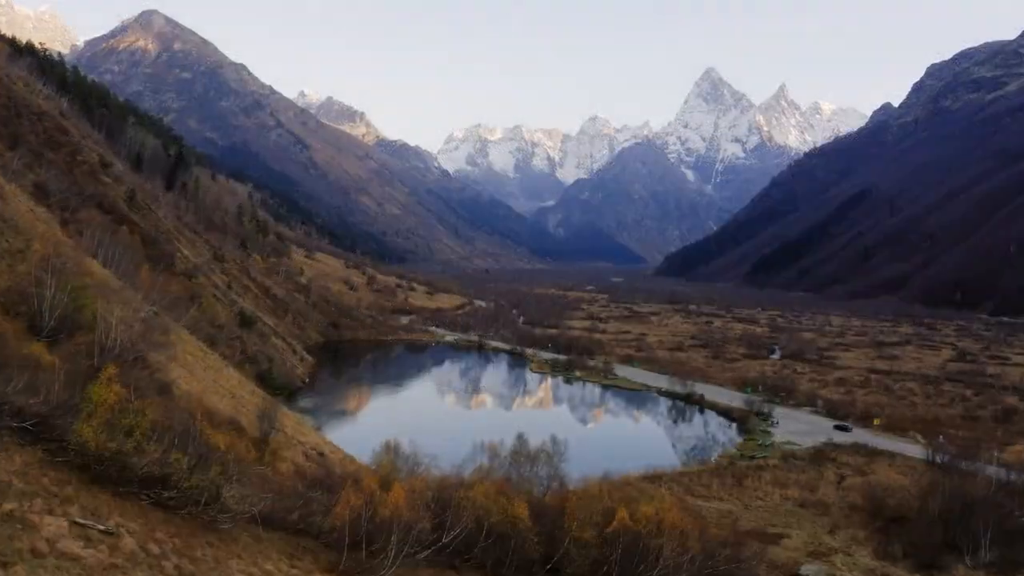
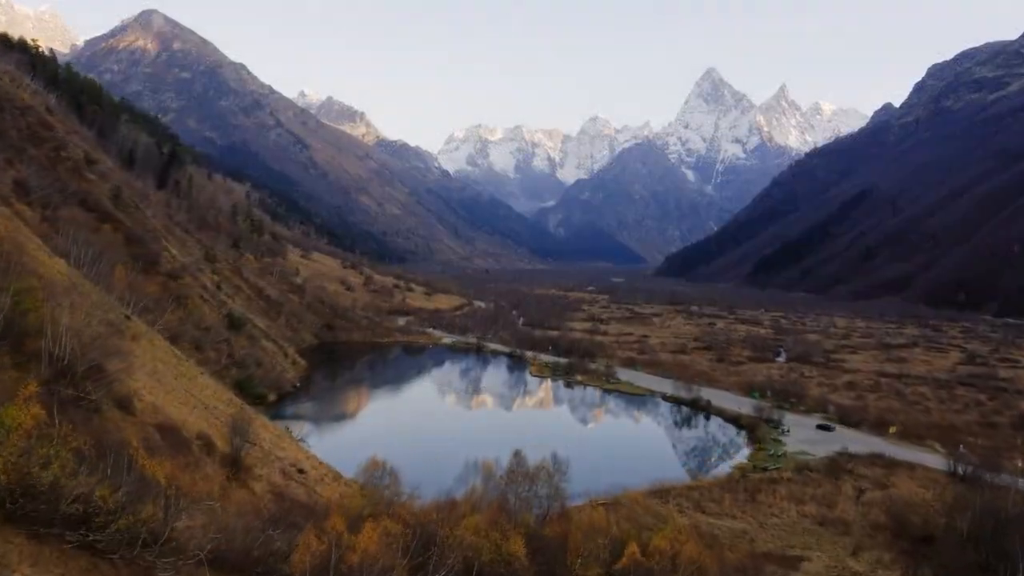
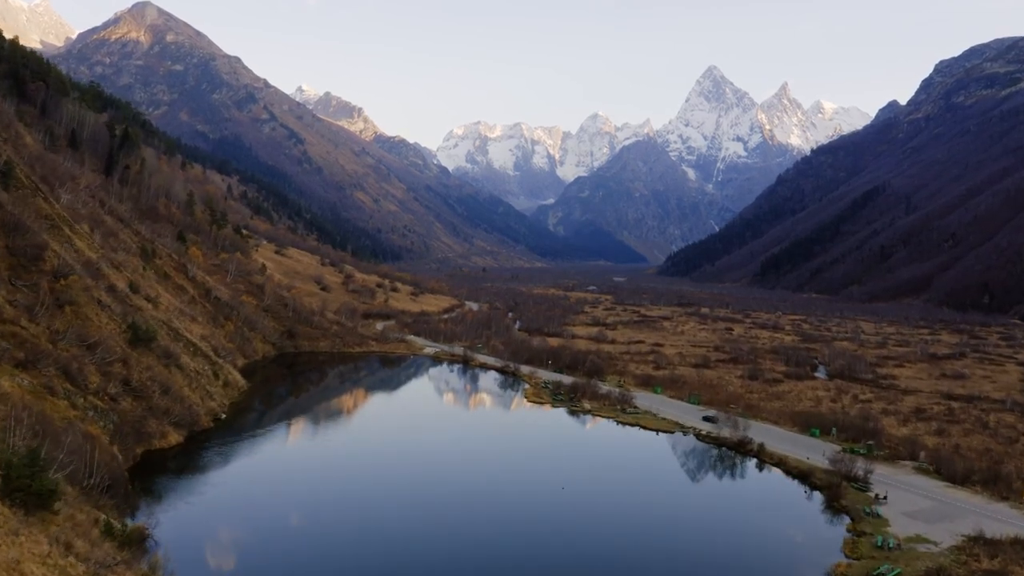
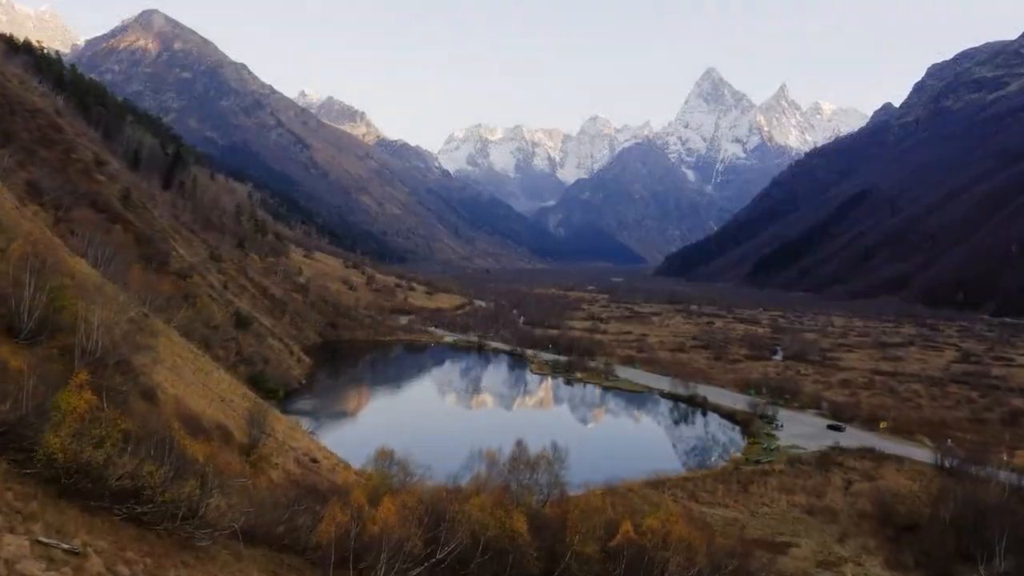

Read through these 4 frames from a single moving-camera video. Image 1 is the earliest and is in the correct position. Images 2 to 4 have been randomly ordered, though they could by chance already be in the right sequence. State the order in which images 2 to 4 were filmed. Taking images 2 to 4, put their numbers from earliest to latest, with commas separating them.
4, 2, 3
